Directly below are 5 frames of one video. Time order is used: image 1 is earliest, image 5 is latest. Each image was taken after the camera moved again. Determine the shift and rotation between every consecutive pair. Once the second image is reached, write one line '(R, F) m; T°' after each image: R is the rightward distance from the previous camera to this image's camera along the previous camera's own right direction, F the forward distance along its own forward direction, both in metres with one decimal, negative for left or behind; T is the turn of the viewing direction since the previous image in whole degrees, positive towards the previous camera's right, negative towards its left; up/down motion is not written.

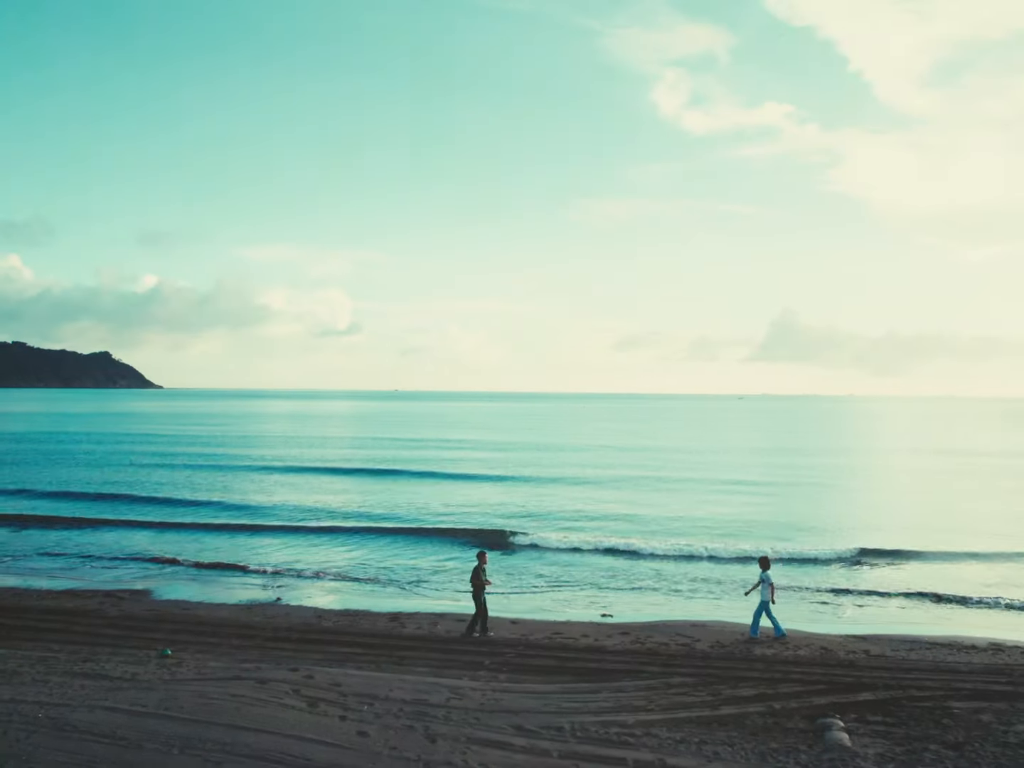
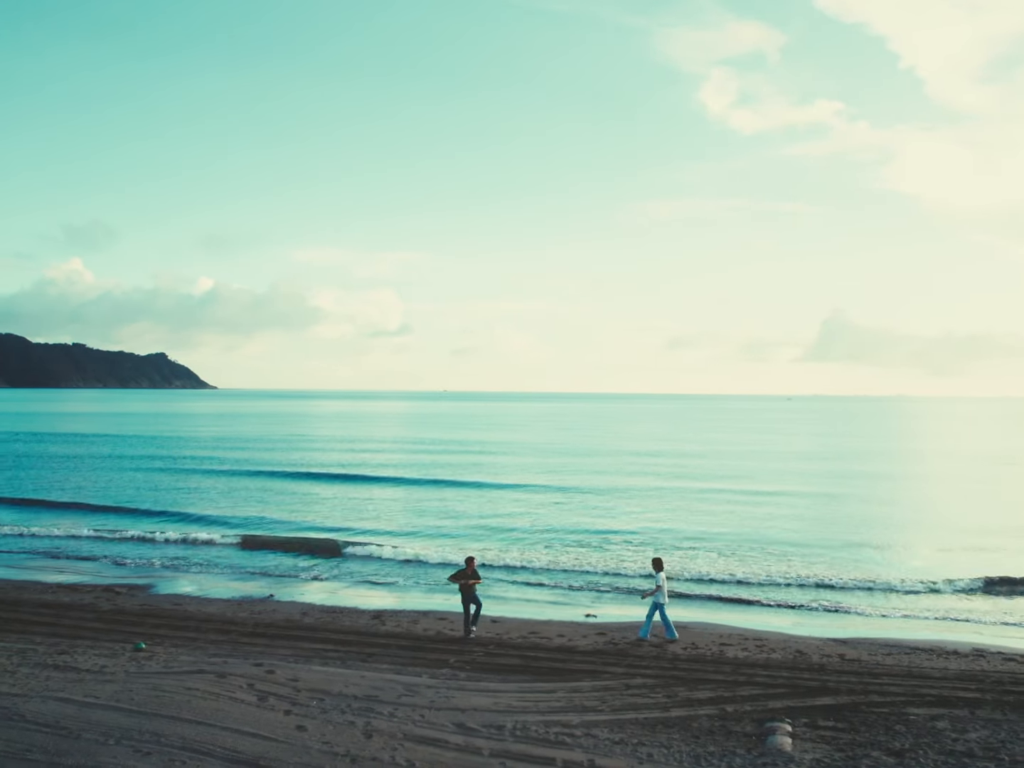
(+1.2, +0.1) m; -2°
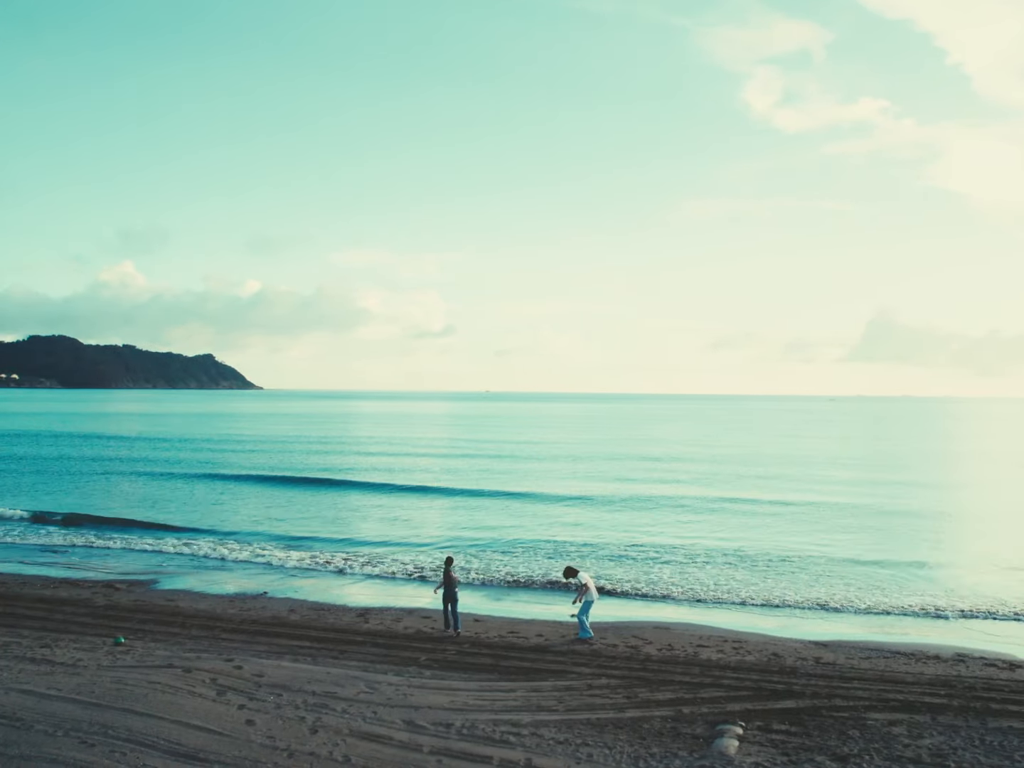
(+1.0, +0.1) m; -2°
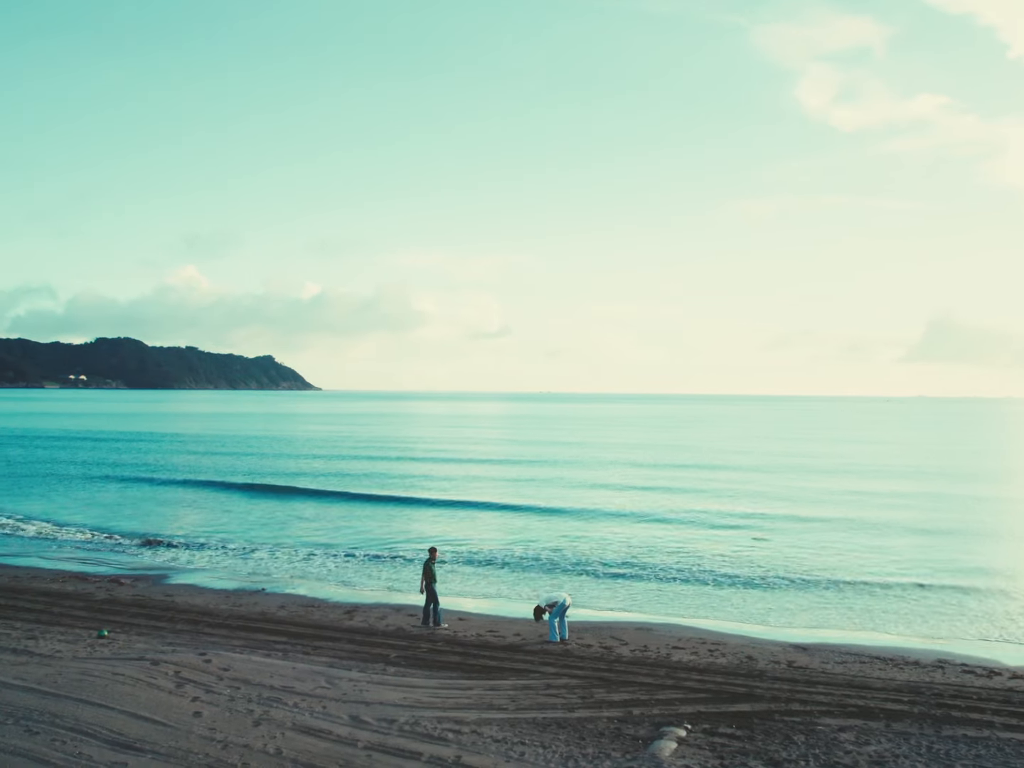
(+1.2, +0.1) m; -3°
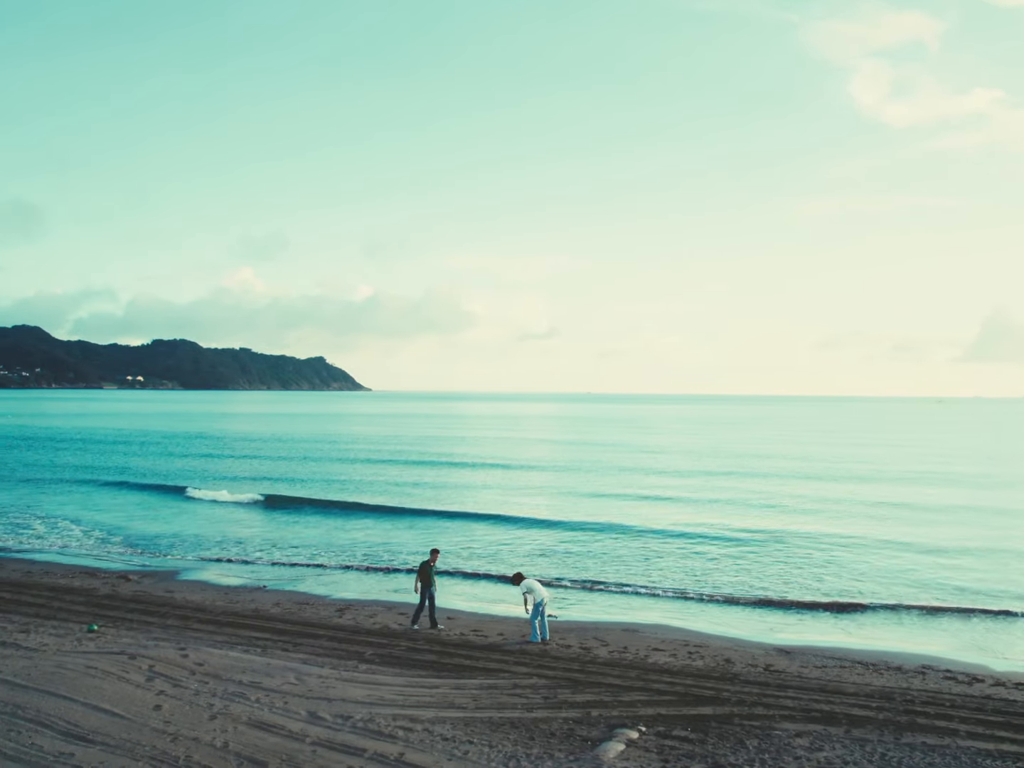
(+1.0, +0.1) m; -2°
